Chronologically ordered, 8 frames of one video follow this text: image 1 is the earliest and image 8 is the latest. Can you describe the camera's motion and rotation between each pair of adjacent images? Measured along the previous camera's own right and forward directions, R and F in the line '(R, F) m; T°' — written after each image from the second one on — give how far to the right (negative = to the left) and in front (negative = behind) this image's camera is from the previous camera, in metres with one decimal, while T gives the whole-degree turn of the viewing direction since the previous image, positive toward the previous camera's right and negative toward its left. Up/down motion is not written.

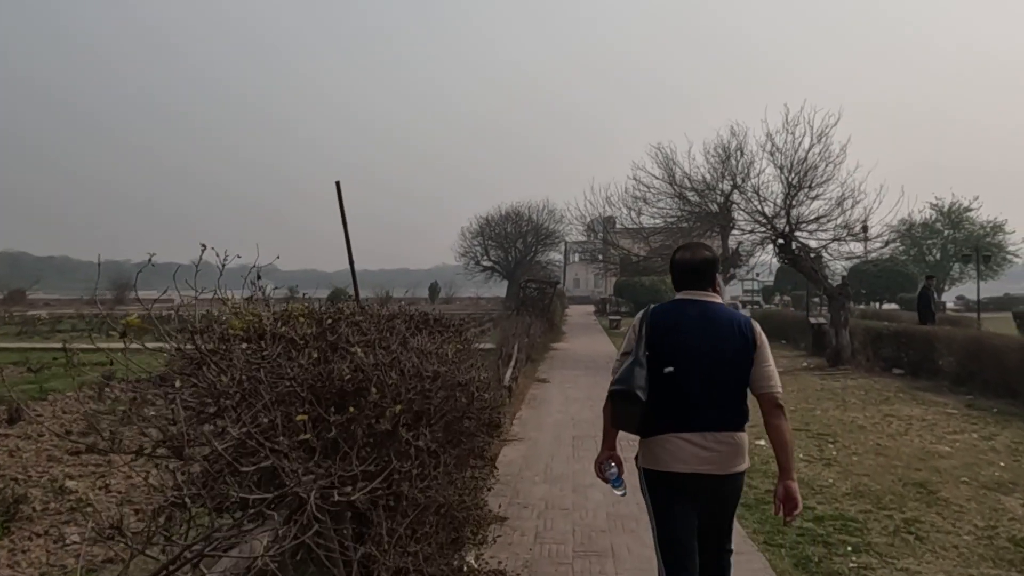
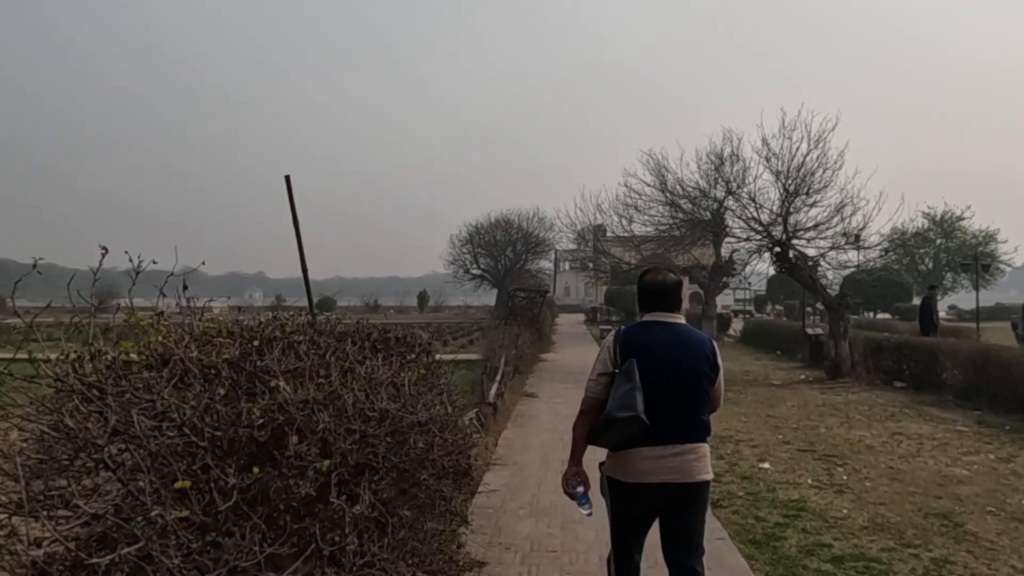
(+0.1, +0.6) m; +1°
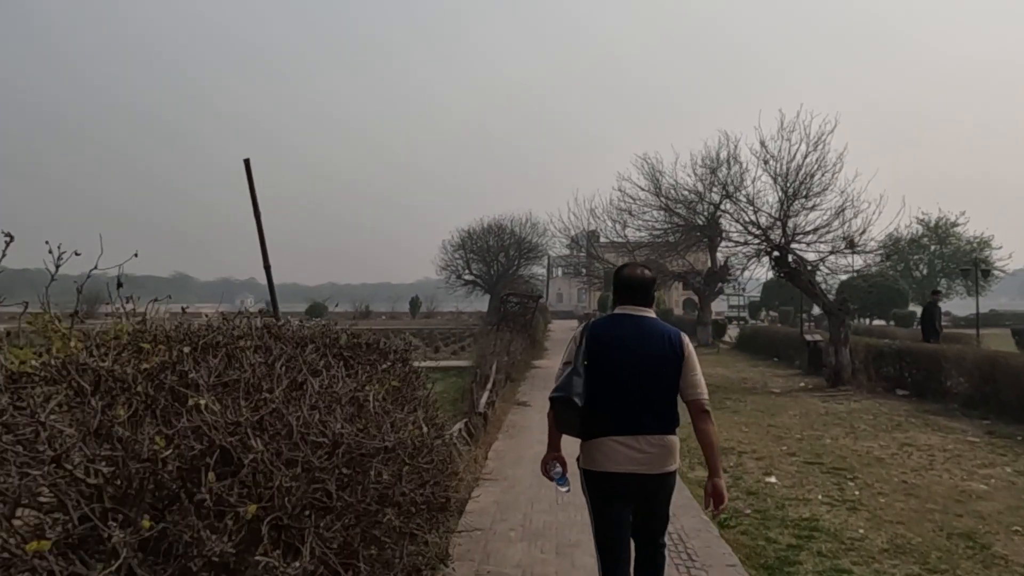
(0.0, +0.4) m; +1°
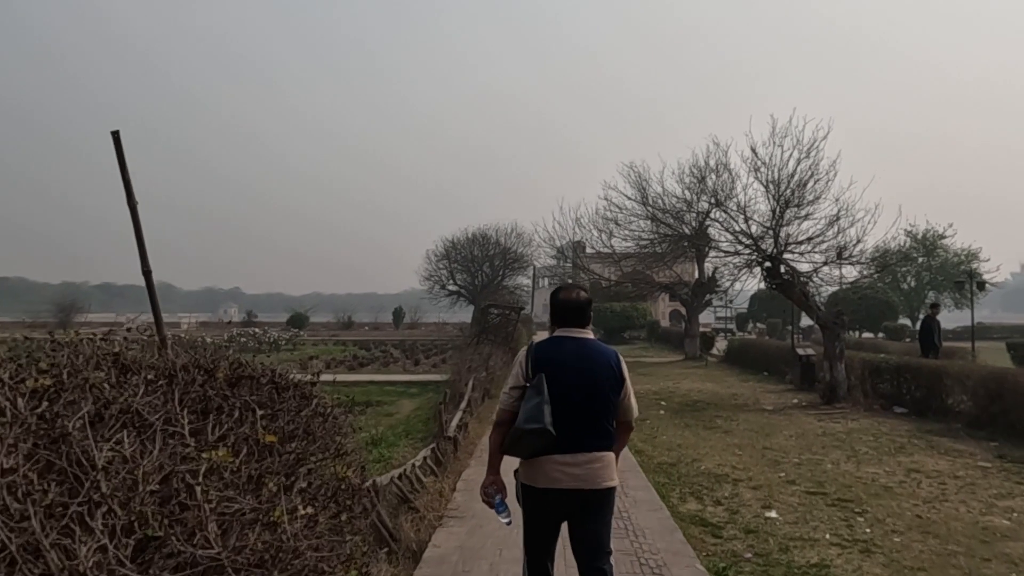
(+0.1, +0.8) m; +1°
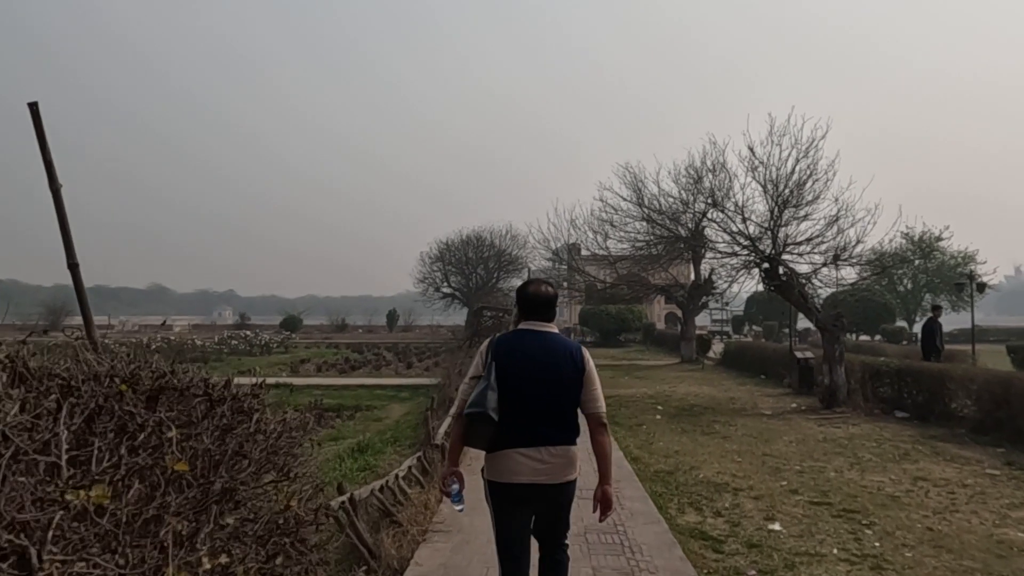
(0.0, +0.3) m; 0°
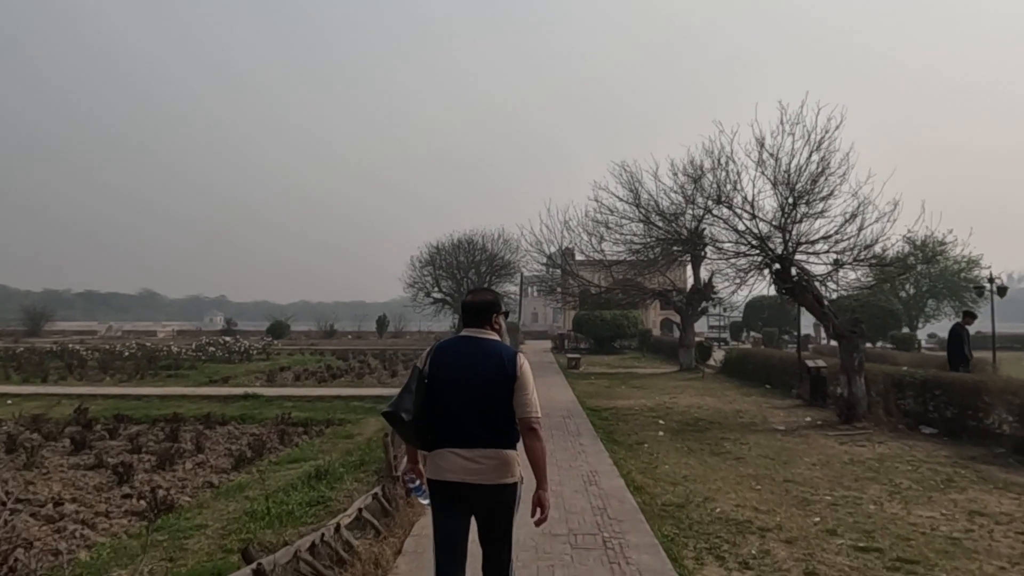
(+0.1, +1.3) m; 0°
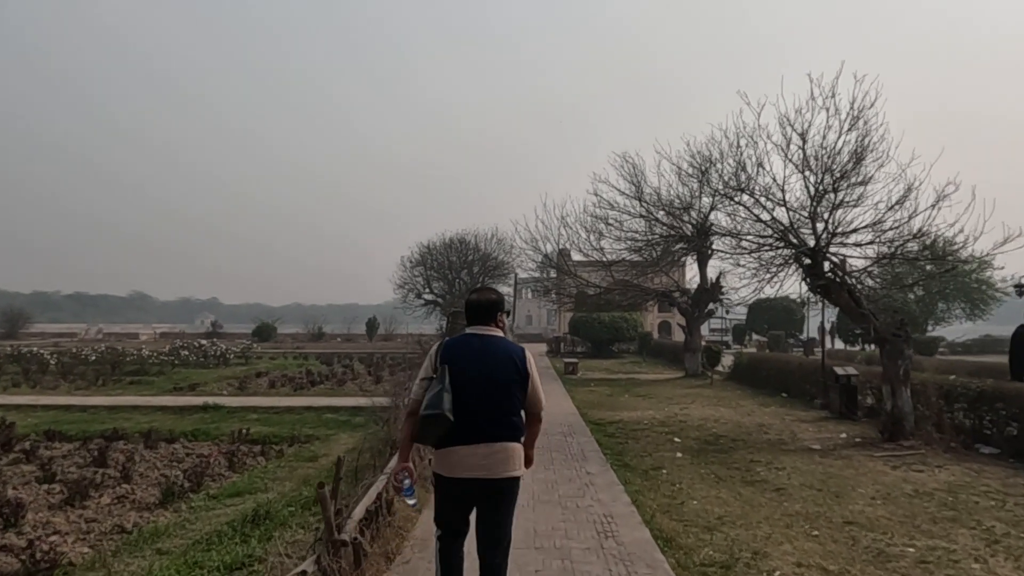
(0.0, +1.7) m; 0°
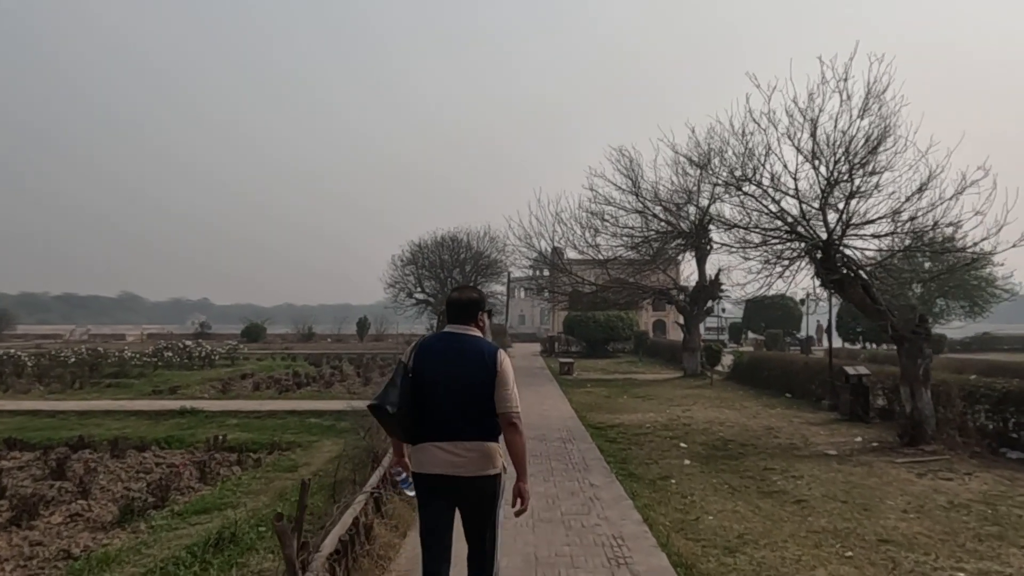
(0.0, +0.7) m; +1°
